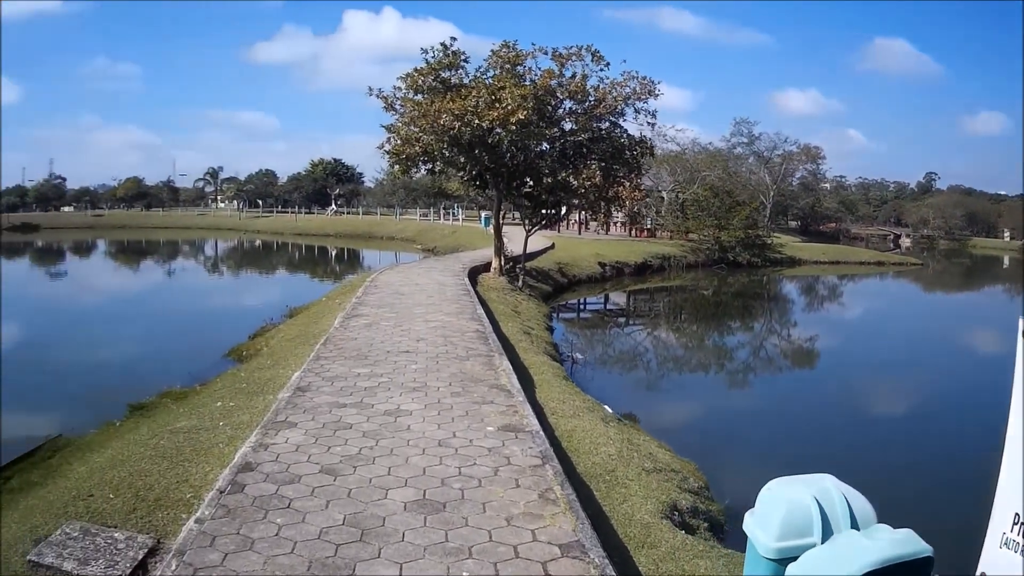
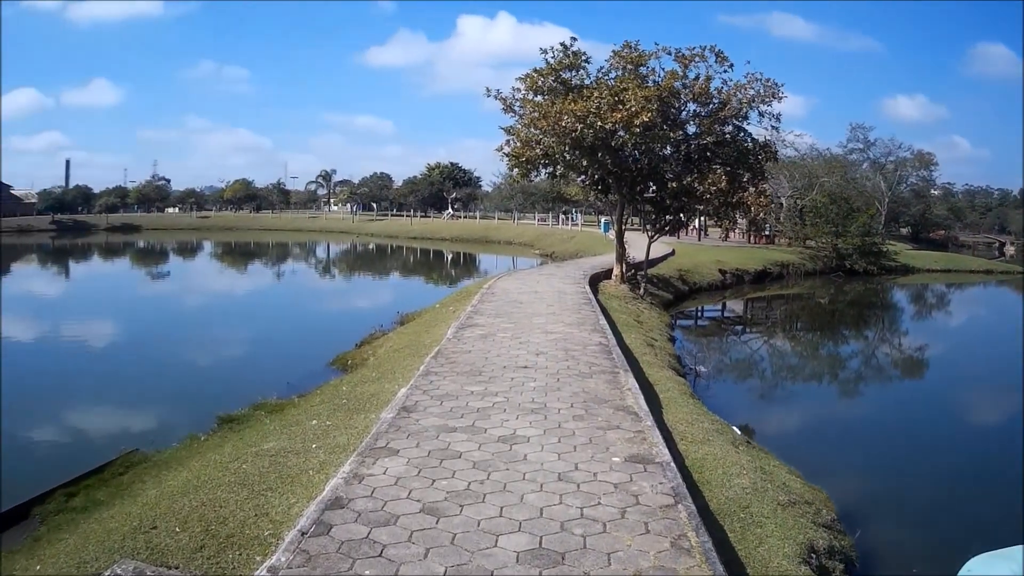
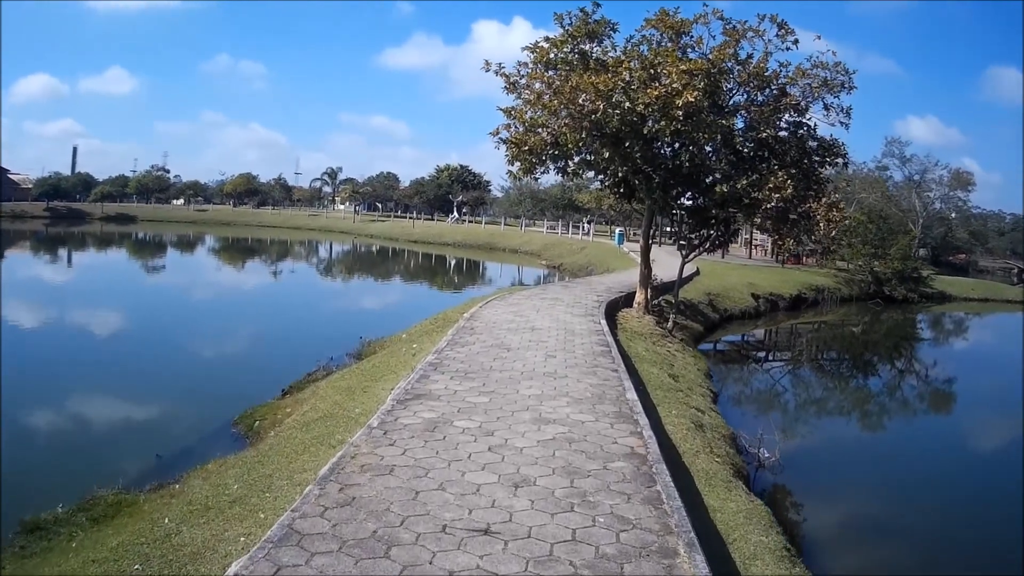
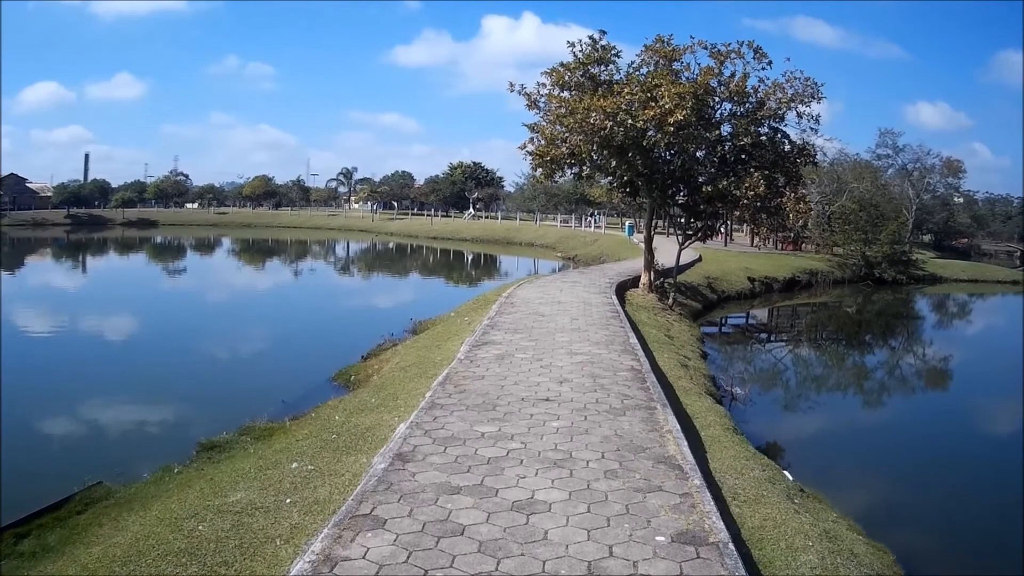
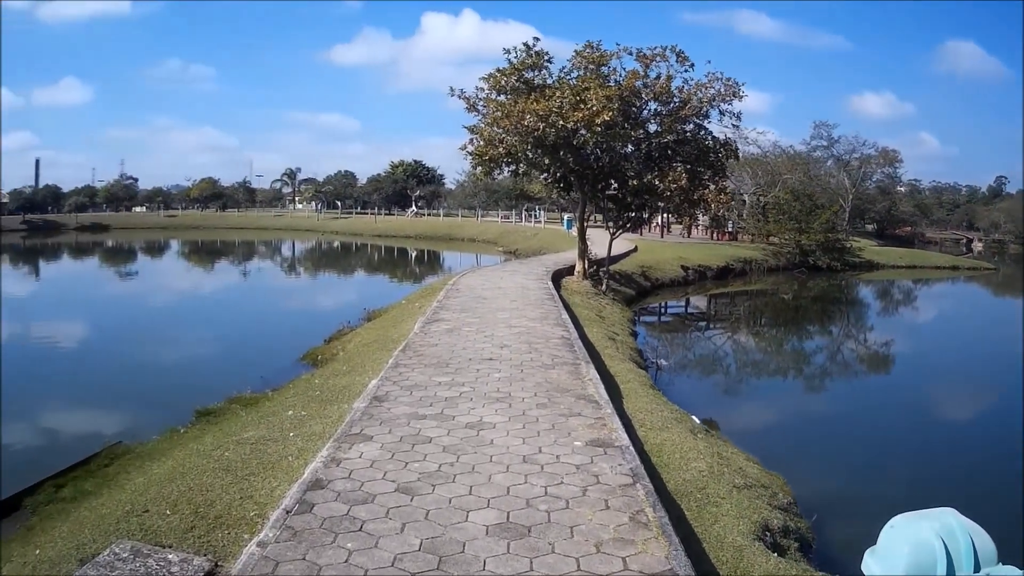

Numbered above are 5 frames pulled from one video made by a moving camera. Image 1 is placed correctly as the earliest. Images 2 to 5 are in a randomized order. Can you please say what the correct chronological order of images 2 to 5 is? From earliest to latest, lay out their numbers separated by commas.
5, 2, 4, 3
